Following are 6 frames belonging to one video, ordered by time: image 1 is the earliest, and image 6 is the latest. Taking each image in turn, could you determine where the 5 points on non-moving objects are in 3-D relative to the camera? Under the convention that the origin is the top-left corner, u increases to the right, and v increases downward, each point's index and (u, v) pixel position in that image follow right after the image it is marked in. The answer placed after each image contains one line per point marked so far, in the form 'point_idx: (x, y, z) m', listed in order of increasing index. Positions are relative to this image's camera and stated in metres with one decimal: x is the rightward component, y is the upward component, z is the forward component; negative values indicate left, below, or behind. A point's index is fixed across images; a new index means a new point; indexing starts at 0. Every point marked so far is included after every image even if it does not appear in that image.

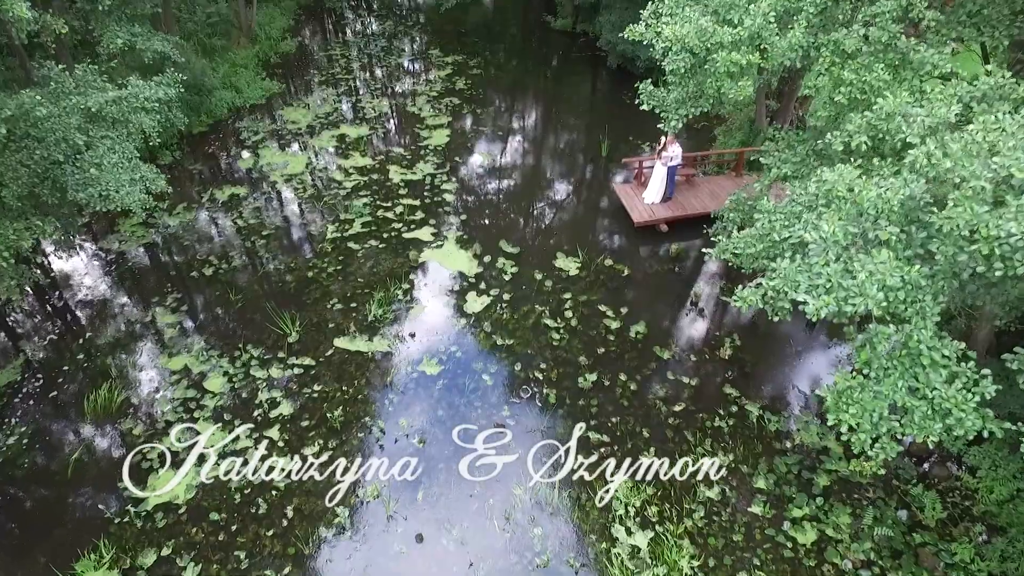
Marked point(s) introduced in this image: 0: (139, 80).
0: (-5.1, +2.9, +7.3) m
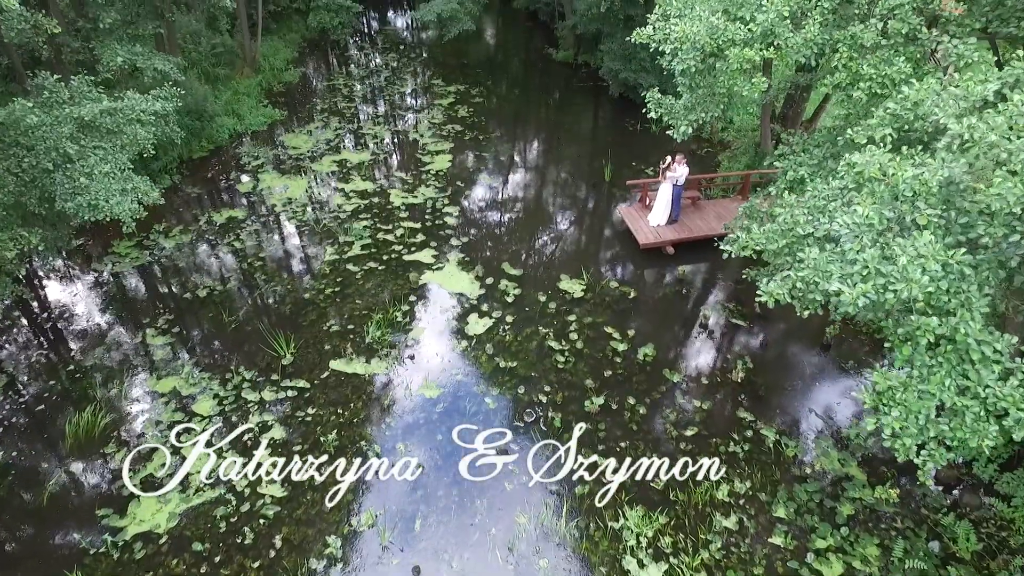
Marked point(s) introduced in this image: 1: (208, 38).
0: (-5.1, +2.6, +7.2) m
1: (-8.1, +6.7, +14.4) m
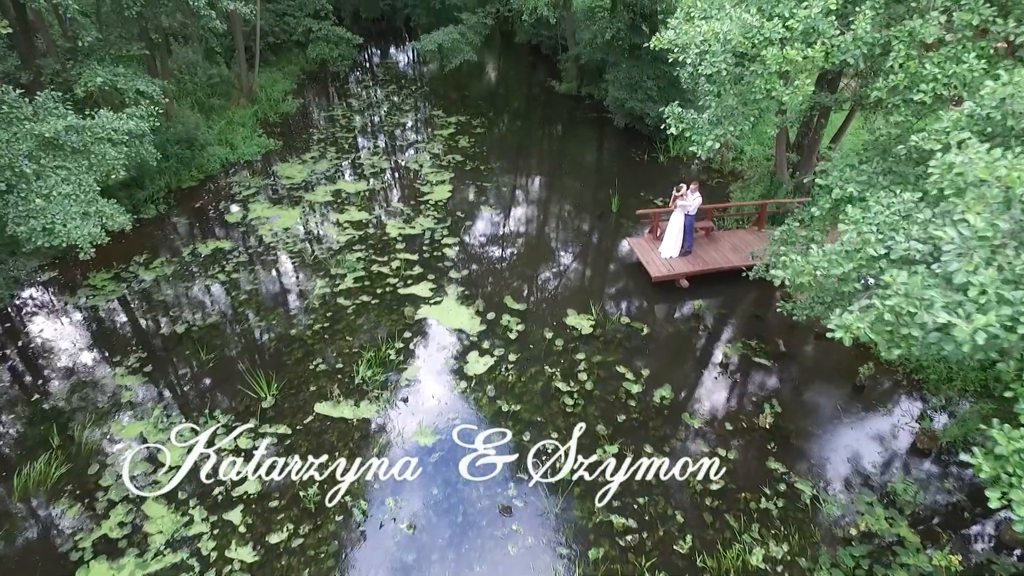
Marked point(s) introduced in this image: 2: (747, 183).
0: (-5.0, +2.2, +6.8) m
1: (-8.1, +5.8, +14.1) m
2: (+4.9, +2.2, +11.3) m
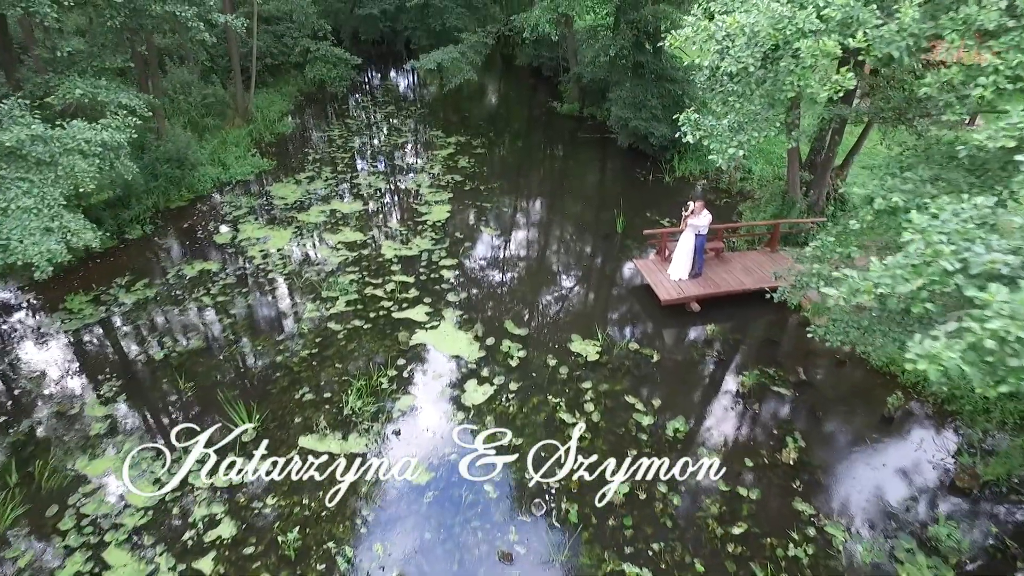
0: (-5.0, +1.9, +6.4) m
1: (-8.1, +5.1, +13.9) m
2: (+4.9, +1.7, +10.9) m
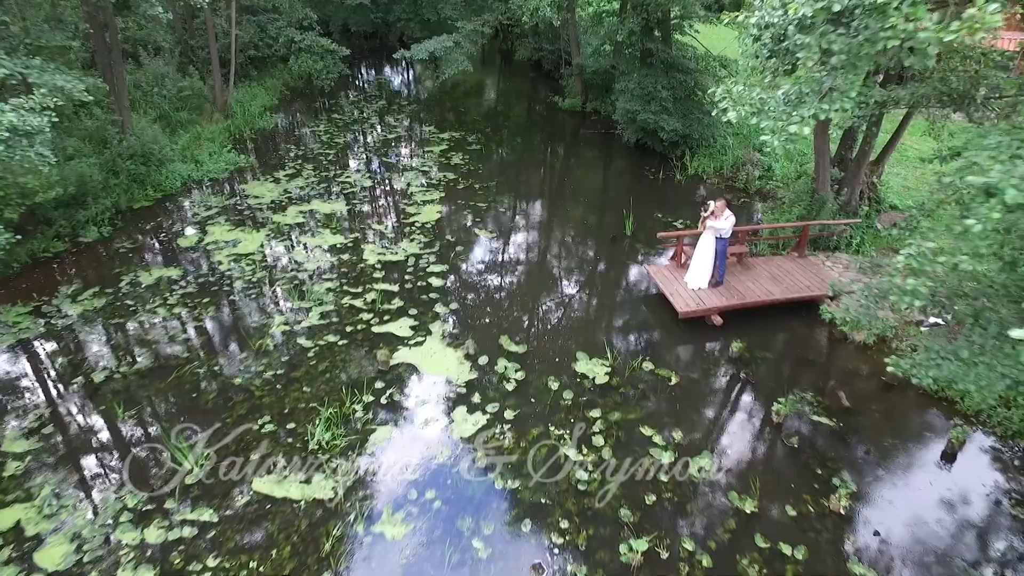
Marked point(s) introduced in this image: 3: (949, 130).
0: (-5.1, +1.8, +5.3) m
1: (-8.1, +5.0, +12.9) m
2: (+4.9, +1.6, +9.9) m
3: (+5.7, +2.0, +7.0) m
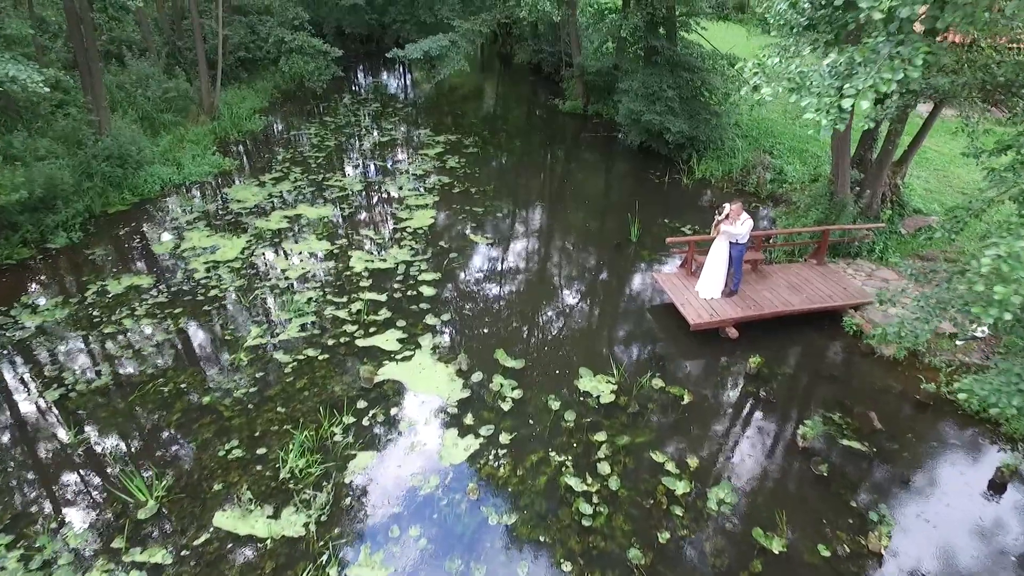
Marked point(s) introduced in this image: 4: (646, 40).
0: (-5.1, +1.7, +4.8) m
1: (-8.1, +4.8, +12.4) m
2: (+4.8, +1.4, +9.3) m
3: (+5.7, +1.9, +6.5) m
4: (+2.8, +5.2, +11.4) m
